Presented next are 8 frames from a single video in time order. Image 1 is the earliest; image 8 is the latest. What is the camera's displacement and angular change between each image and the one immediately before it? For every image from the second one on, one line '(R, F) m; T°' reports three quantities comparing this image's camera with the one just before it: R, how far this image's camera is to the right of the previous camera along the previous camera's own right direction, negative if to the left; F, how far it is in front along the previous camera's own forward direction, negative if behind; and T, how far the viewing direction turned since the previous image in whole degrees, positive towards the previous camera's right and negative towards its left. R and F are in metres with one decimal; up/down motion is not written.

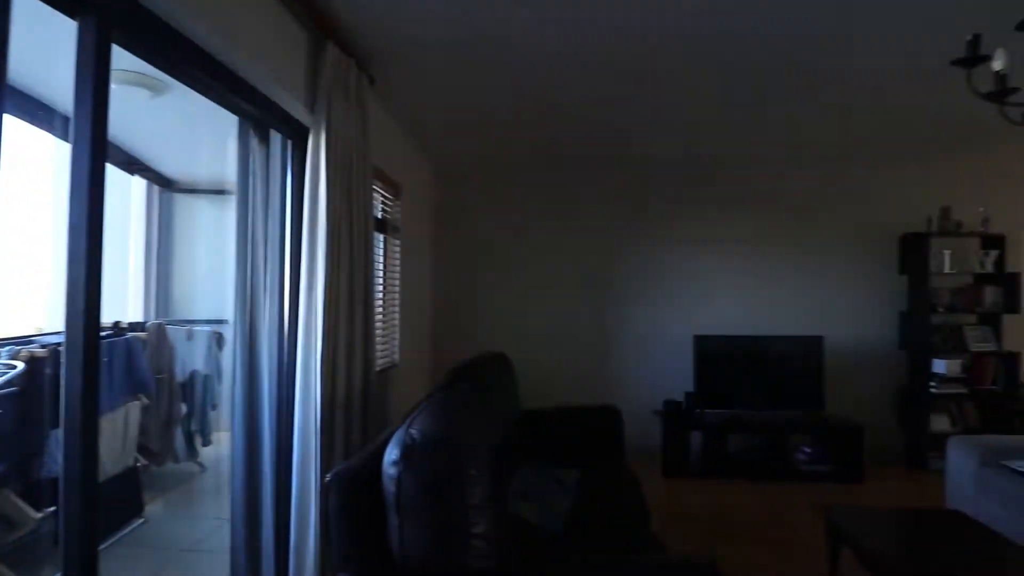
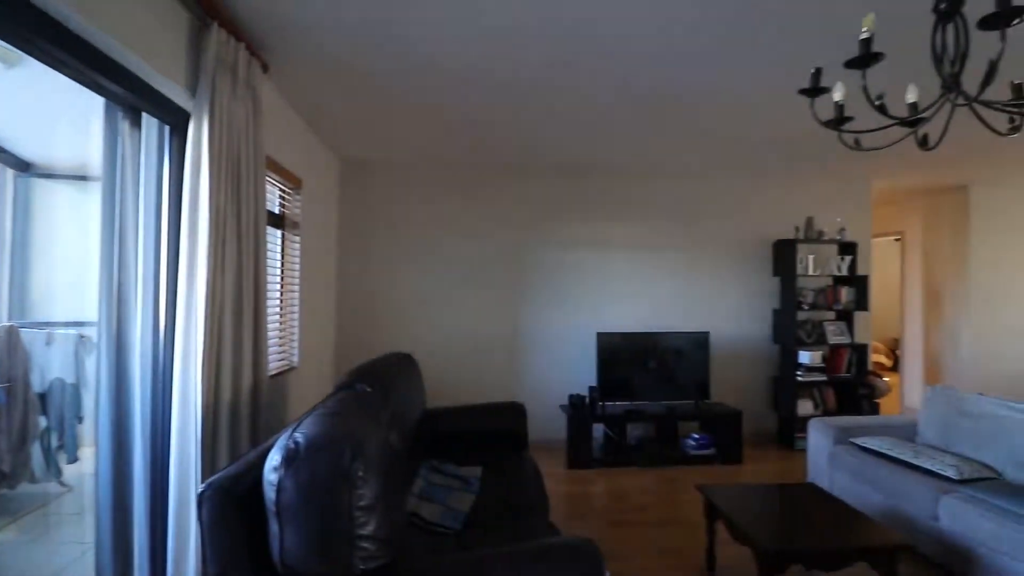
(+0.1, 0.0) m; +9°
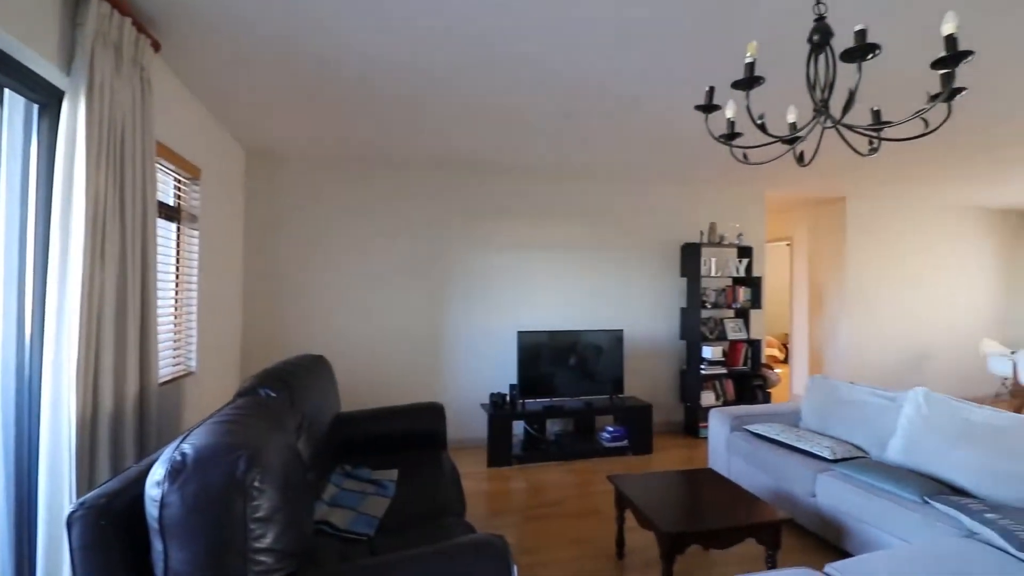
(0.0, 0.0) m; +8°
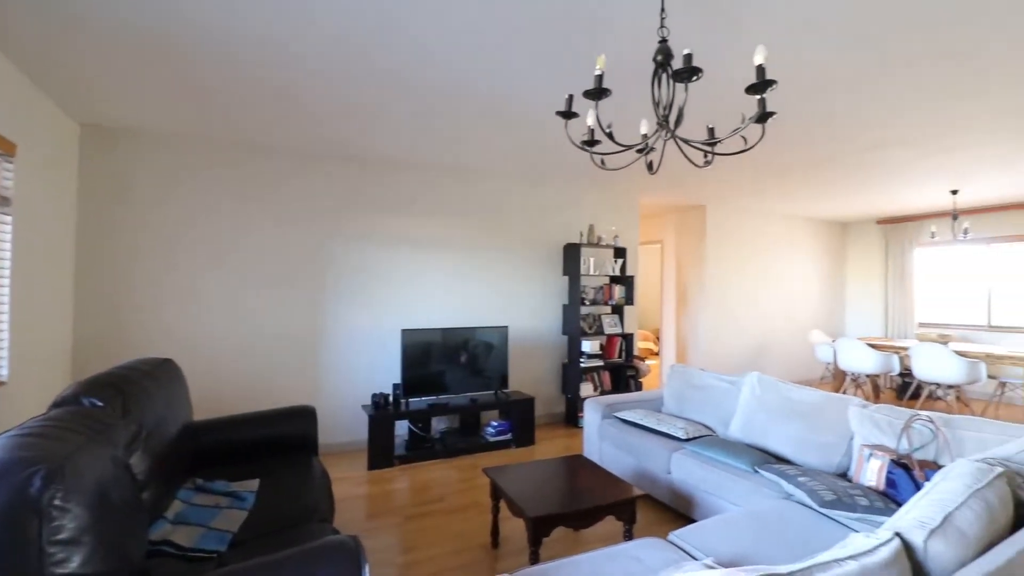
(+0.1, 0.0) m; +12°
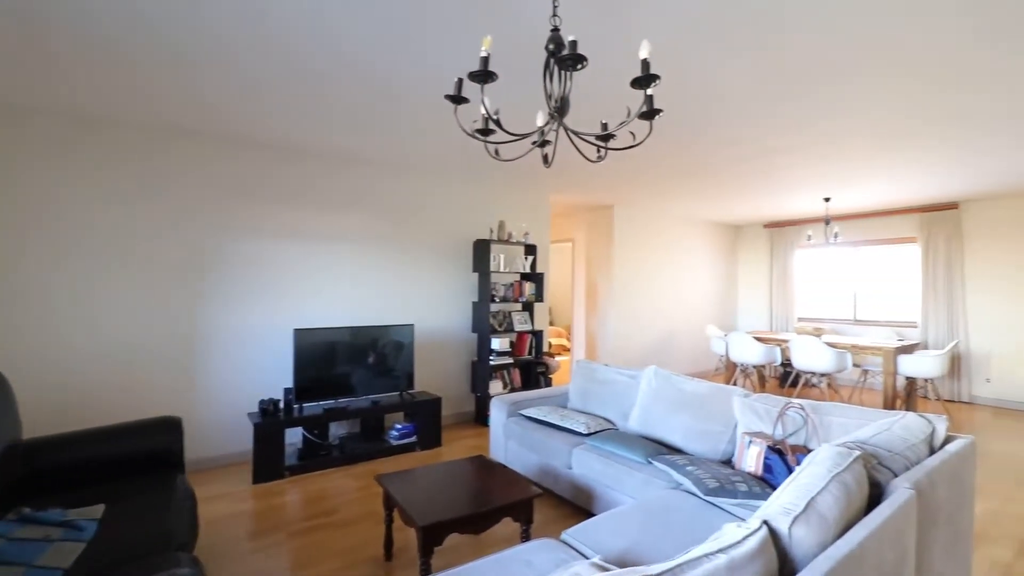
(+0.1, +0.1) m; +9°
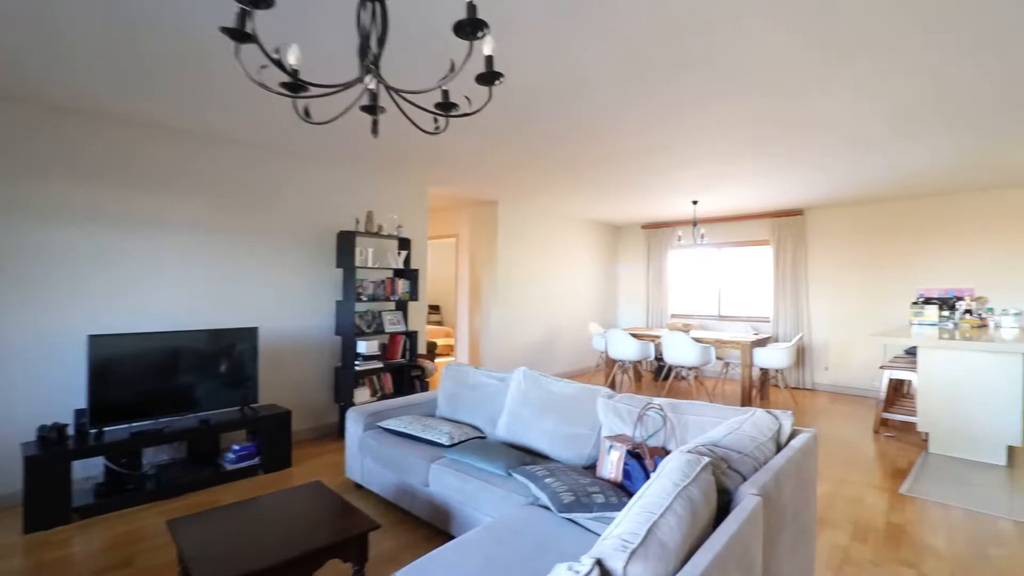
(+0.3, +0.3) m; +12°
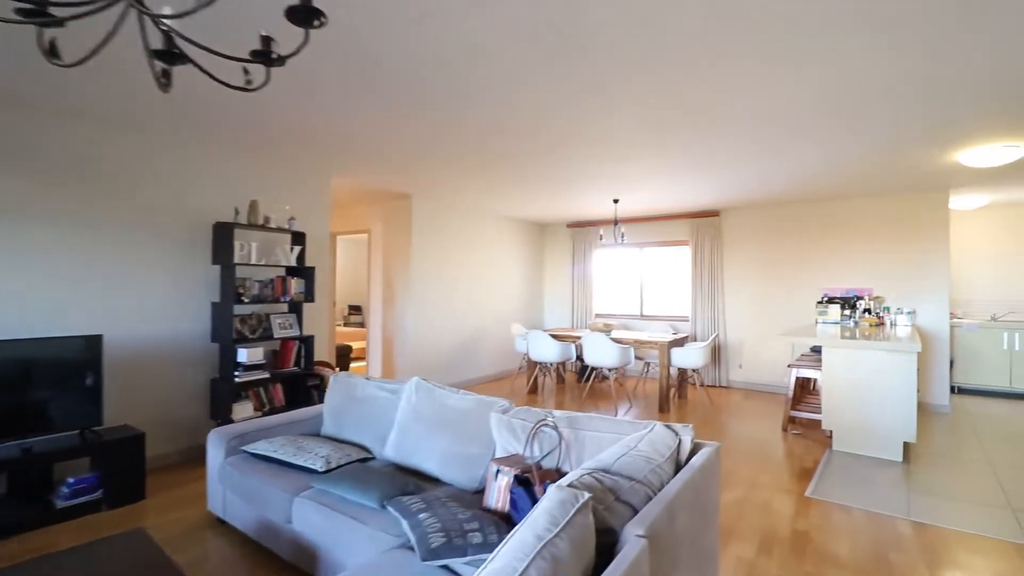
(+0.2, +0.3) m; +7°
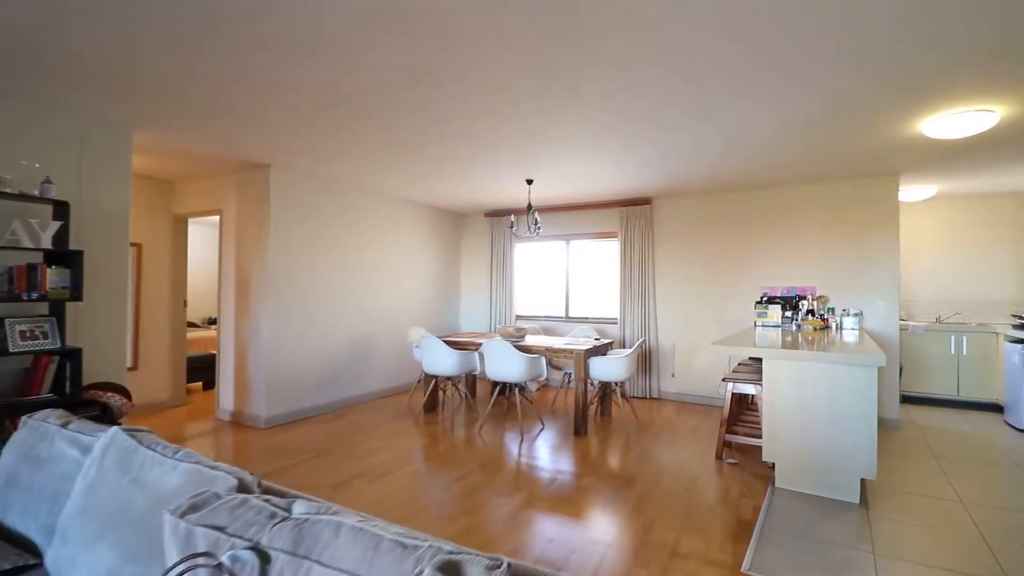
(+0.6, +1.0) m; +5°
